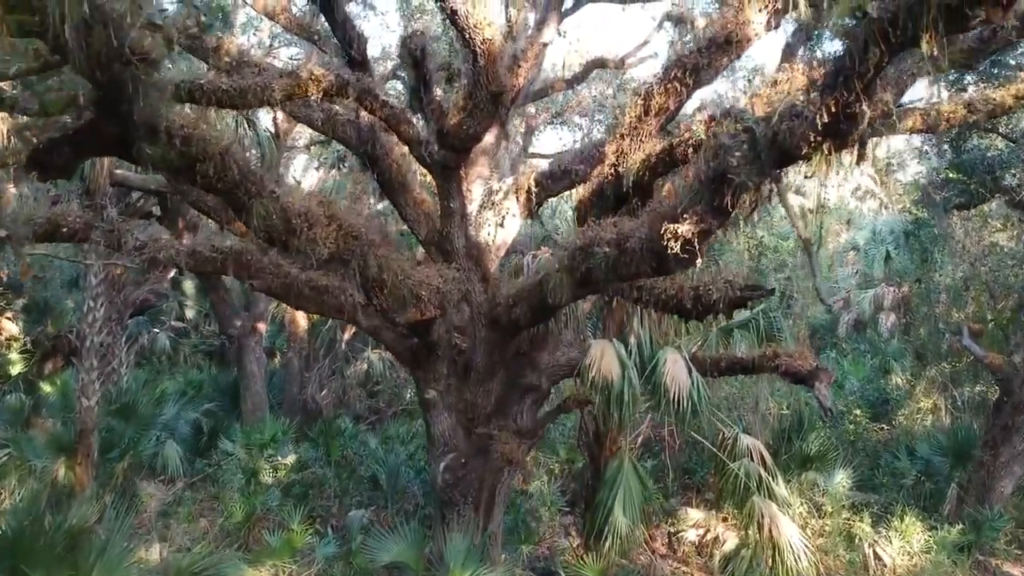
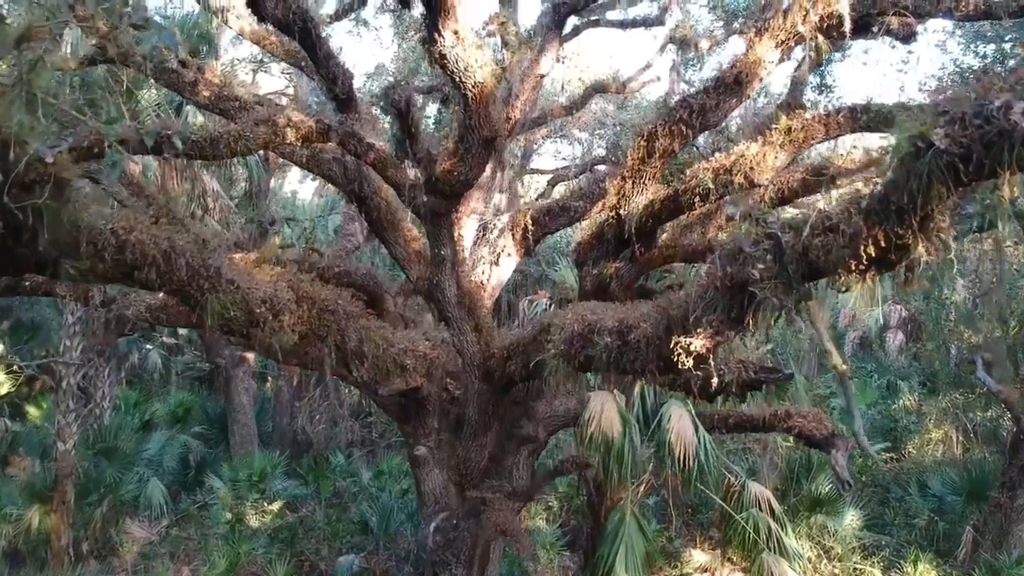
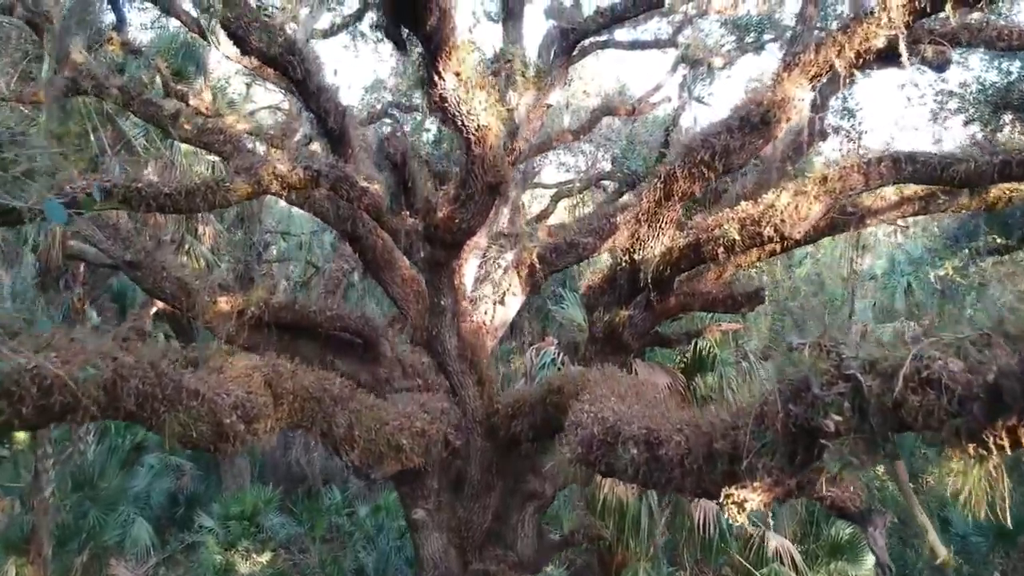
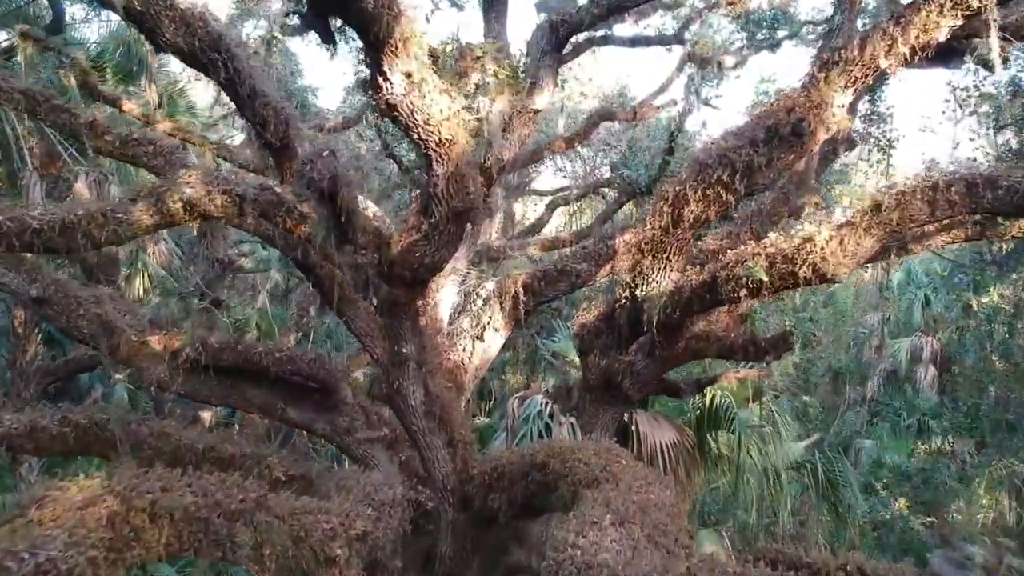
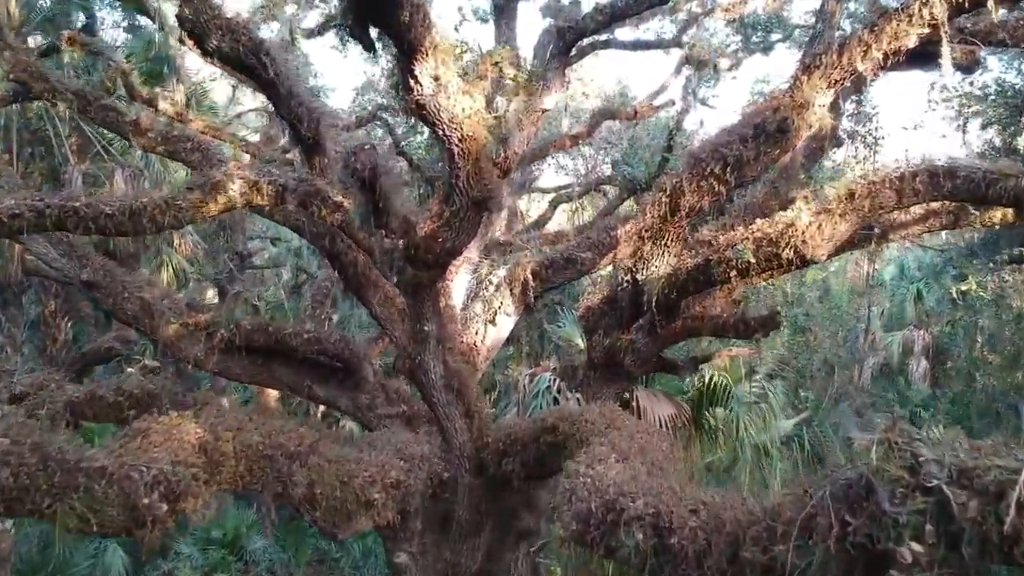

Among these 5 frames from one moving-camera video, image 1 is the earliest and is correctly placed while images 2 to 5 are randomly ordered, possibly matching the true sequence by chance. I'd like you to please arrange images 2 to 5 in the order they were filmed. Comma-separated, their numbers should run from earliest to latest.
2, 3, 5, 4
